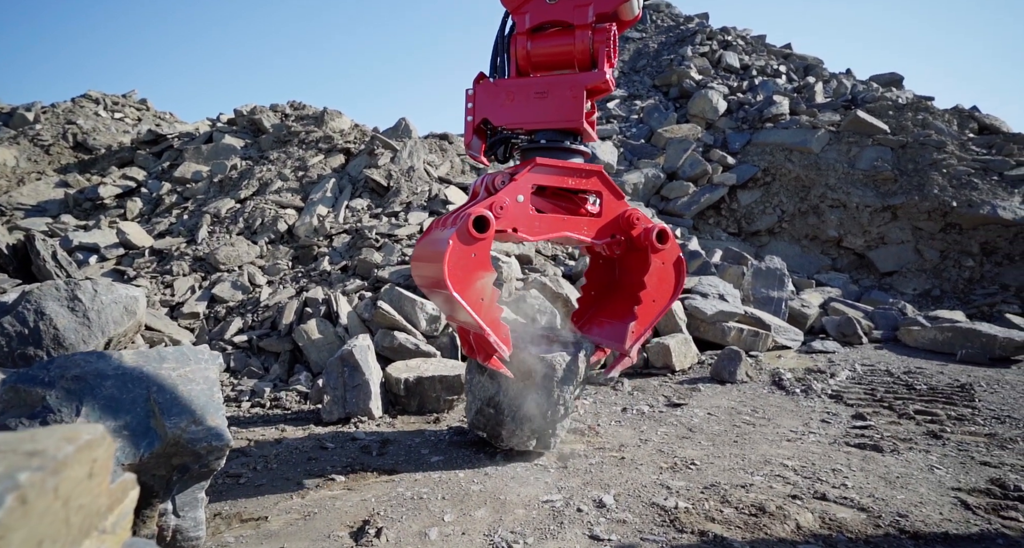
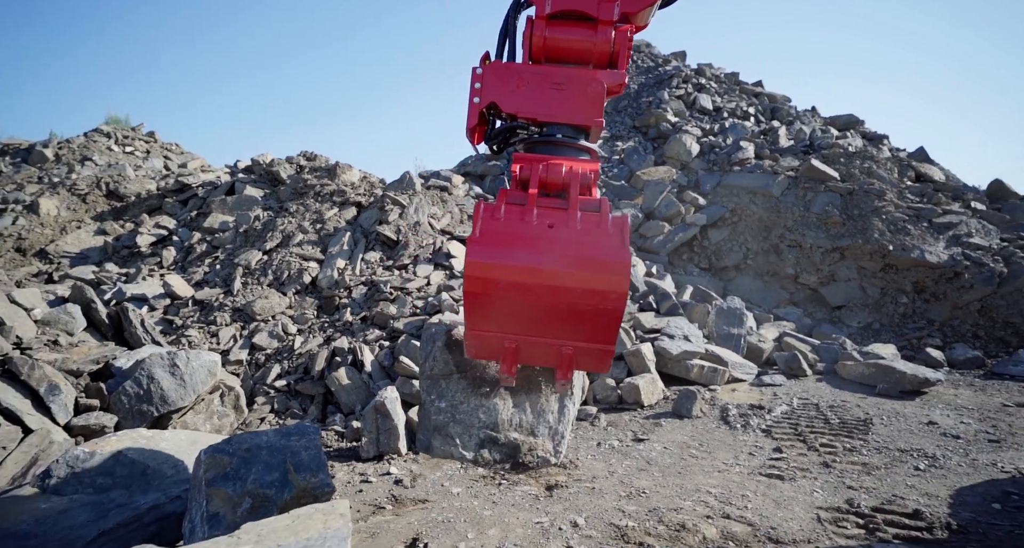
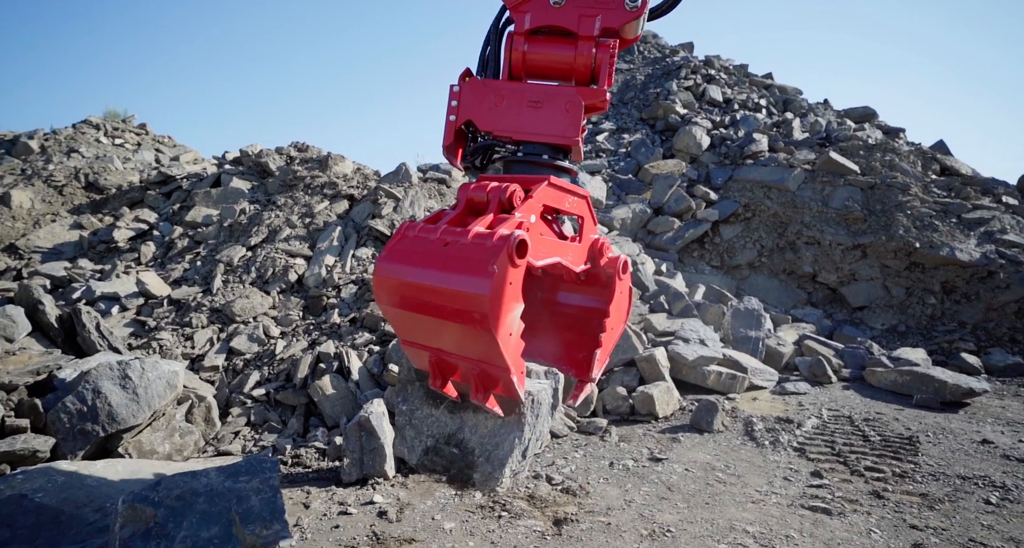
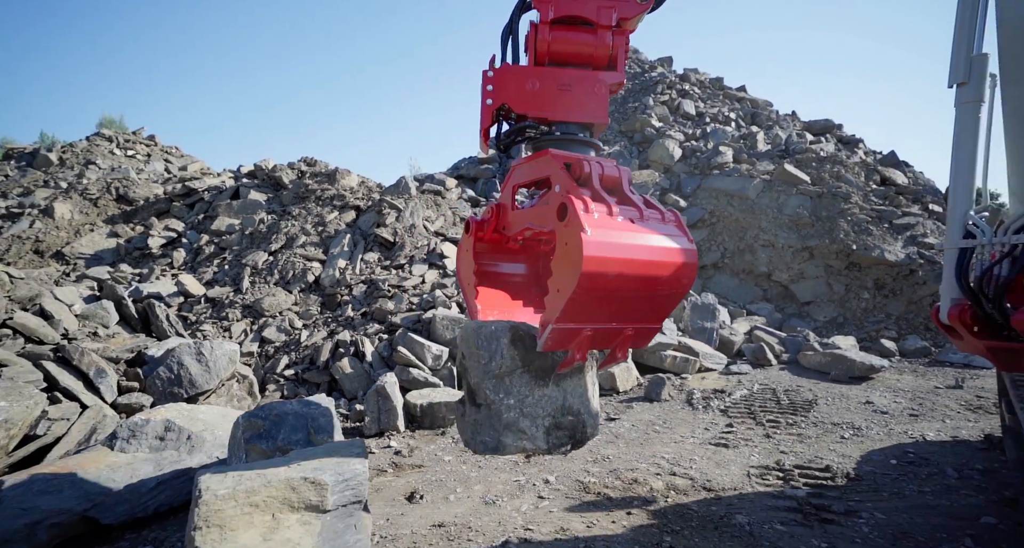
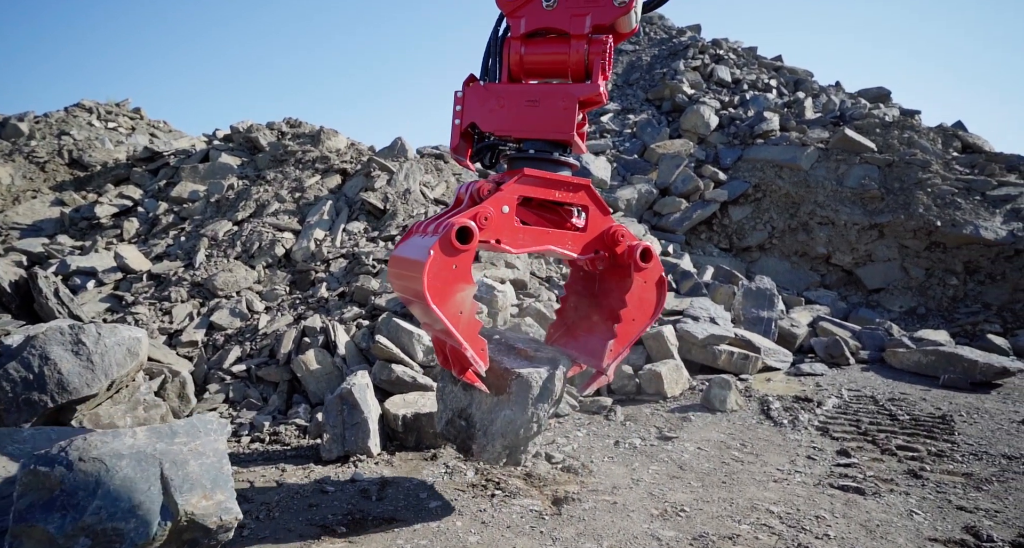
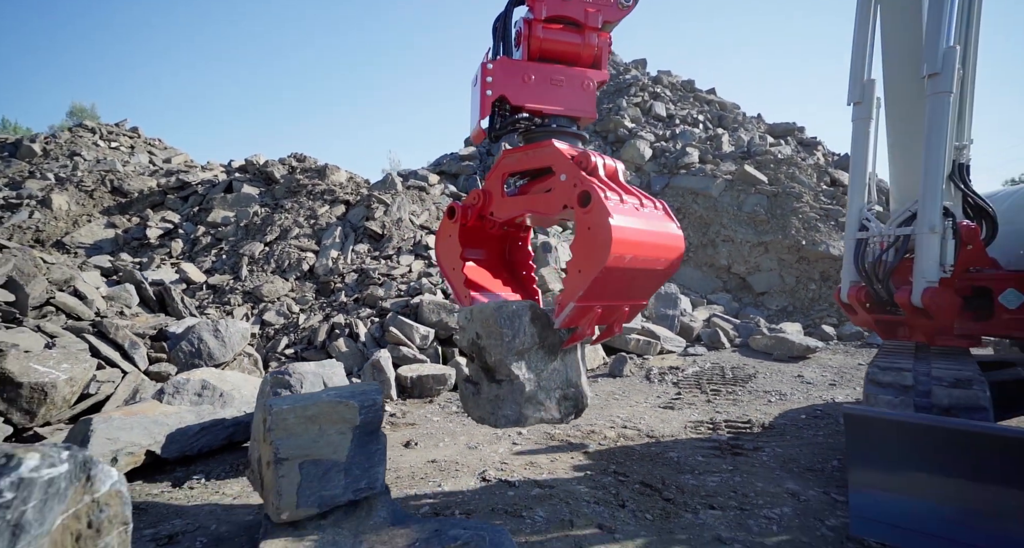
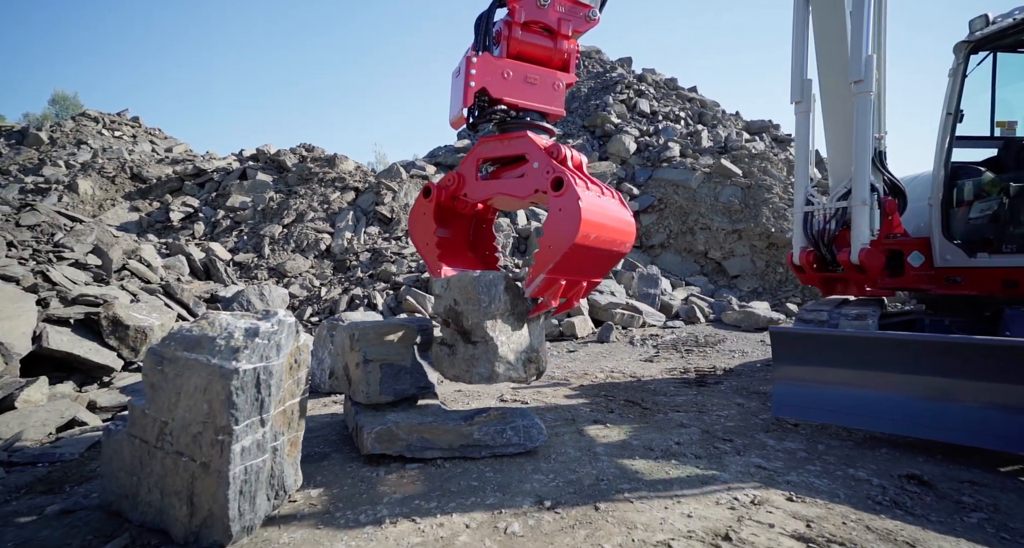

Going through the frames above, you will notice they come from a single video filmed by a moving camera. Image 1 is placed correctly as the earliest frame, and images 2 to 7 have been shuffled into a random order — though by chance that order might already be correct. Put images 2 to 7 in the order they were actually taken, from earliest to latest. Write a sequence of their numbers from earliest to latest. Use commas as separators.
5, 3, 2, 4, 6, 7
